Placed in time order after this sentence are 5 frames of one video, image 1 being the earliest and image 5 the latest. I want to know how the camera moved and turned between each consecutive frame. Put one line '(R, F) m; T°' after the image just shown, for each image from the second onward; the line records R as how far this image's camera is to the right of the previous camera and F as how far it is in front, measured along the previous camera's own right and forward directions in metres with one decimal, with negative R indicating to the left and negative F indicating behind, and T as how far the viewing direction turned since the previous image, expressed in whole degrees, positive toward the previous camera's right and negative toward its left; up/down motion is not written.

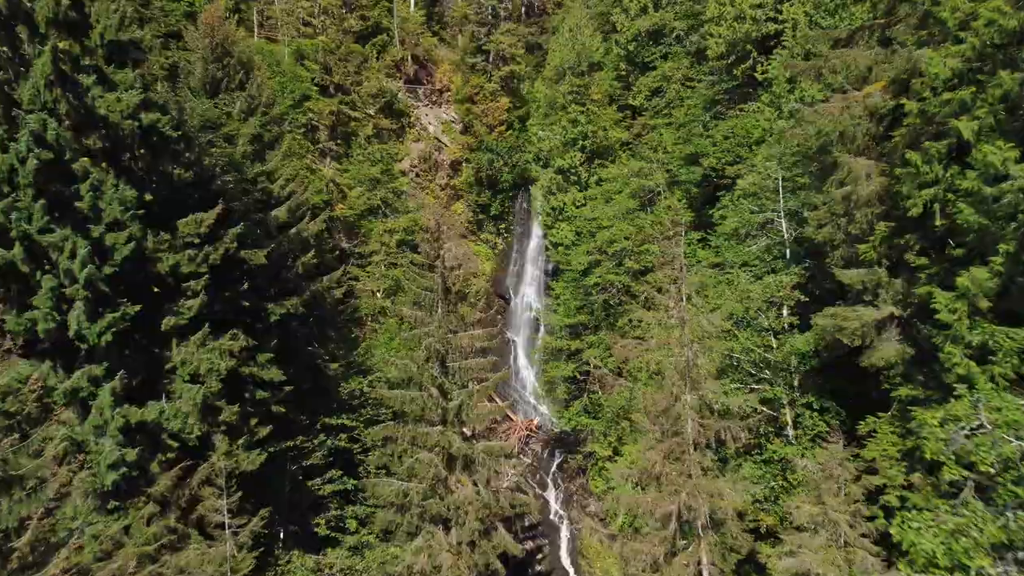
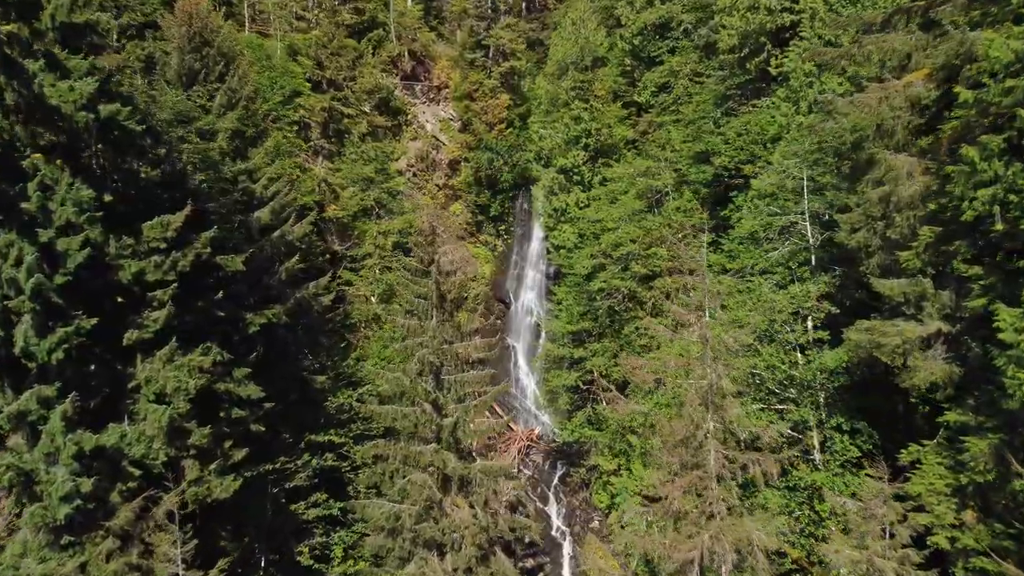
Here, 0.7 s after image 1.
(0.0, +1.3) m; 0°
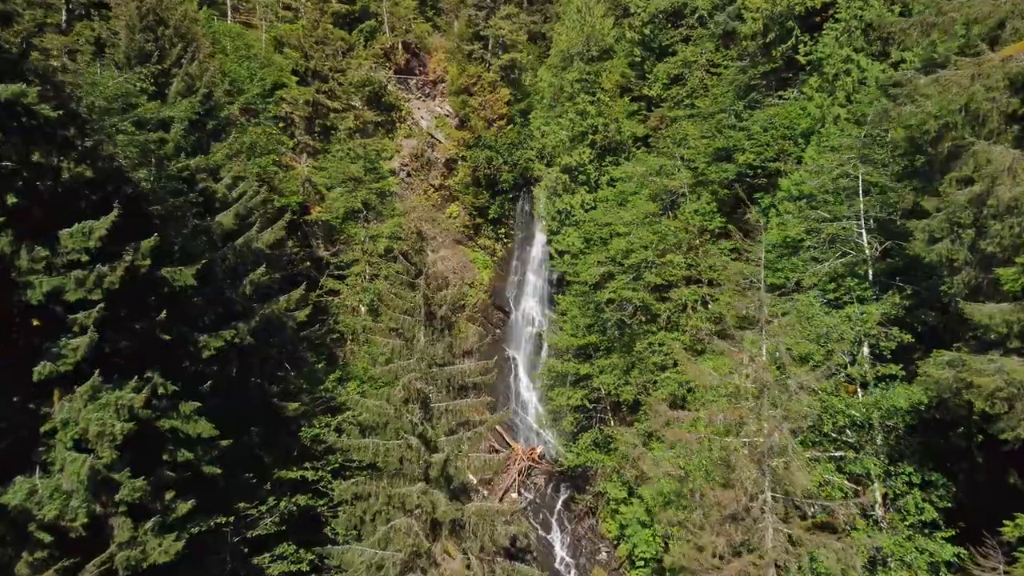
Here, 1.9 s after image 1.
(0.0, +2.2) m; 0°
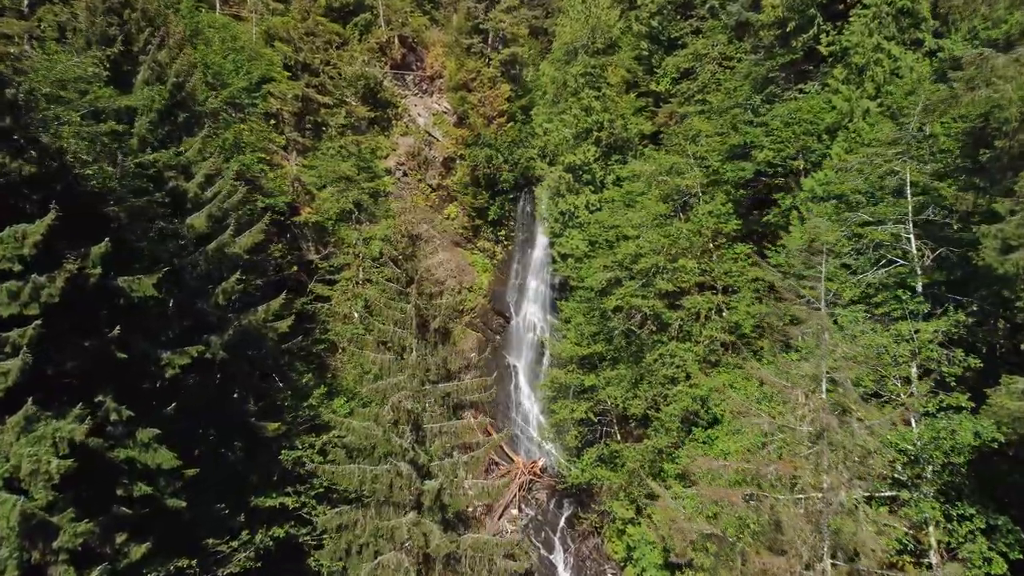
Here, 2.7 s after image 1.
(0.0, +1.4) m; 0°
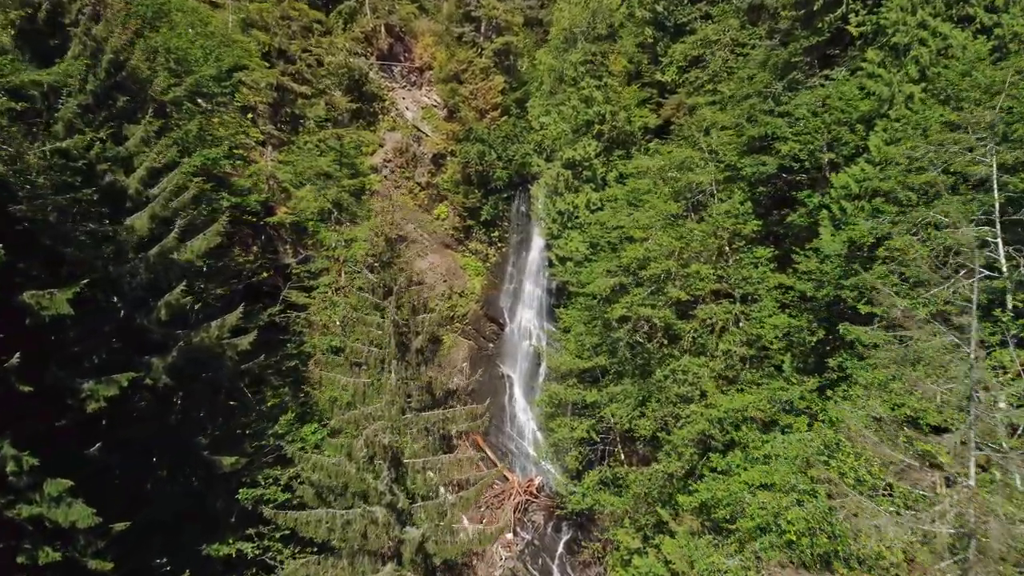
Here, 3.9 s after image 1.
(0.0, +1.9) m; 0°
